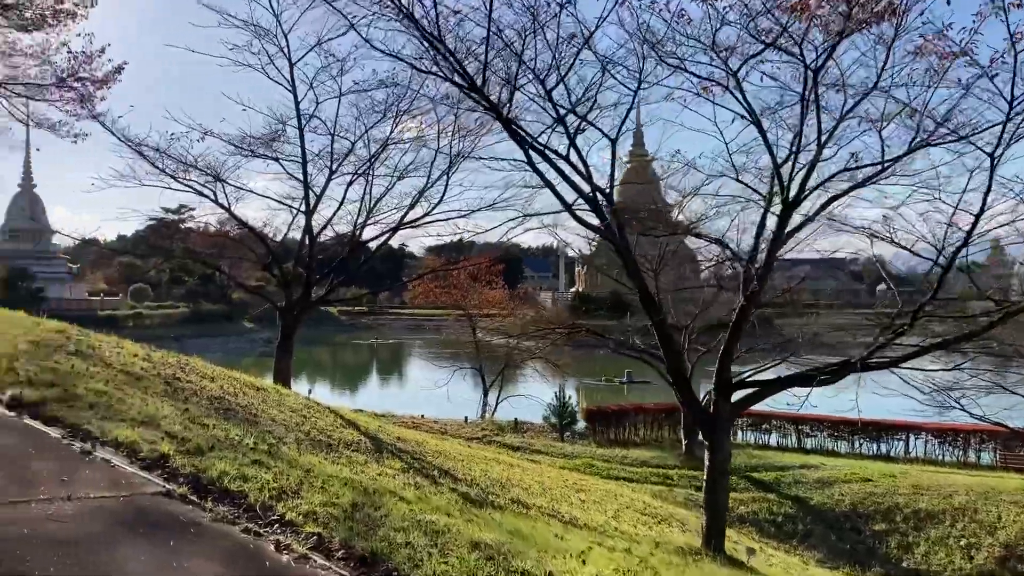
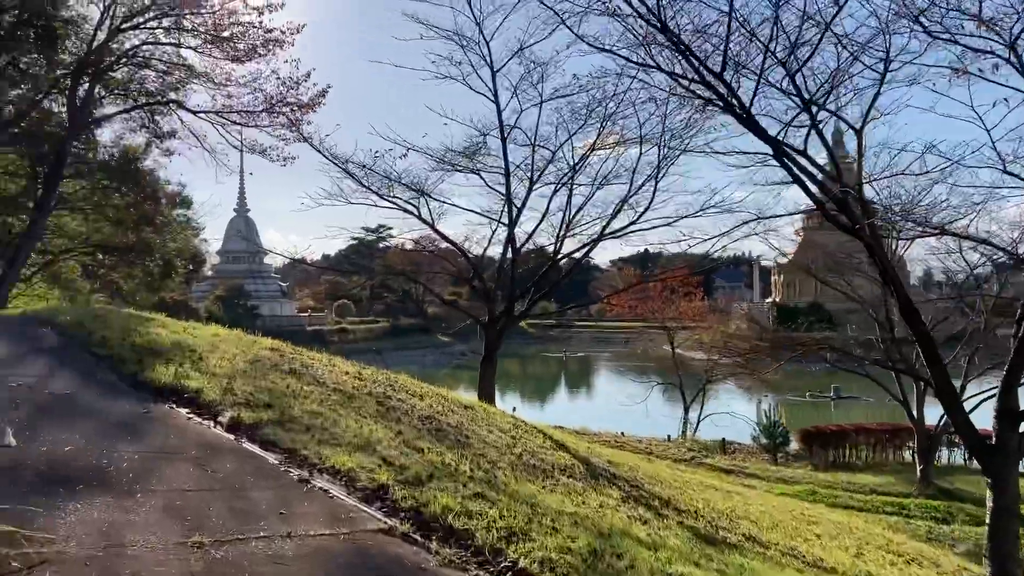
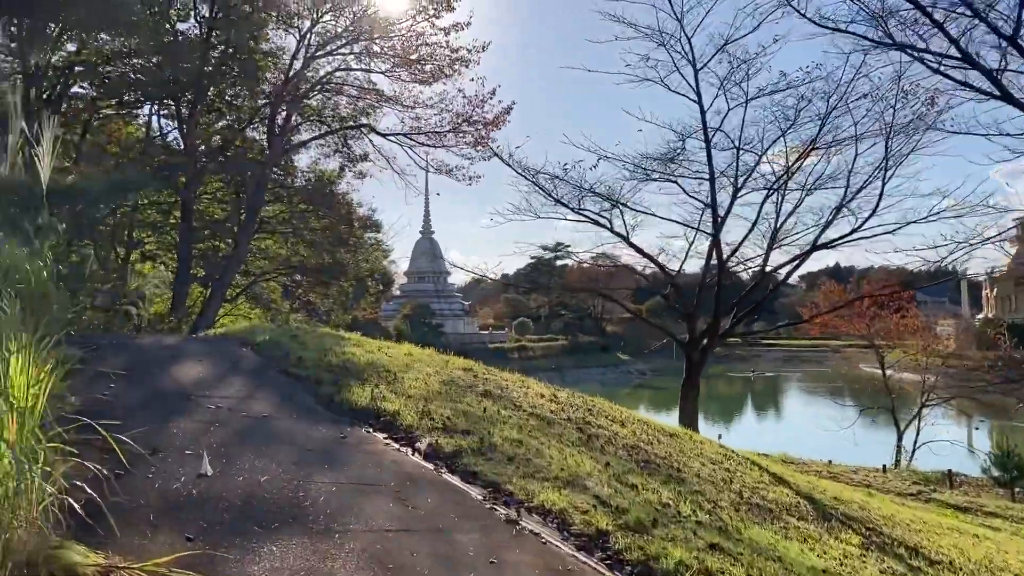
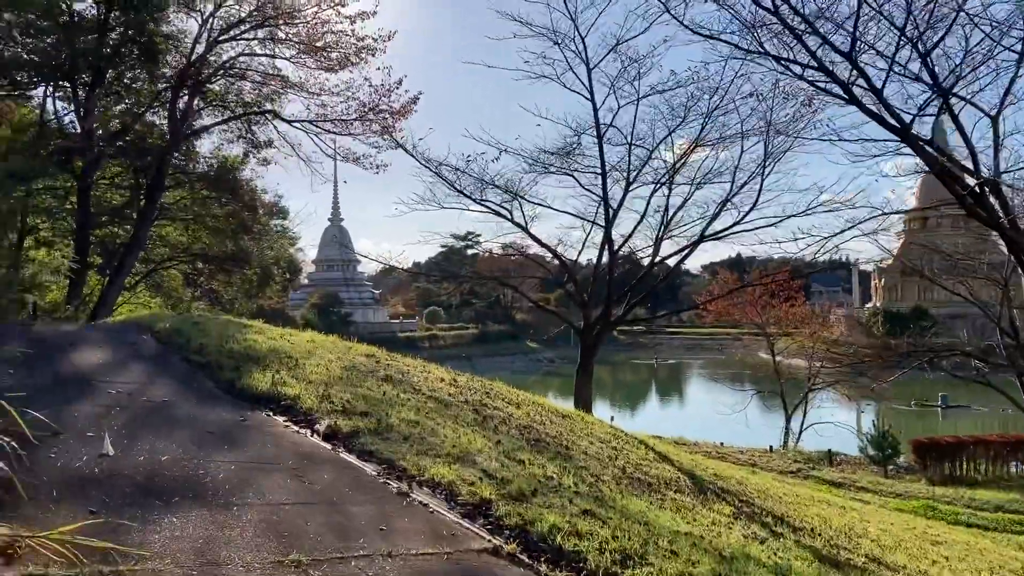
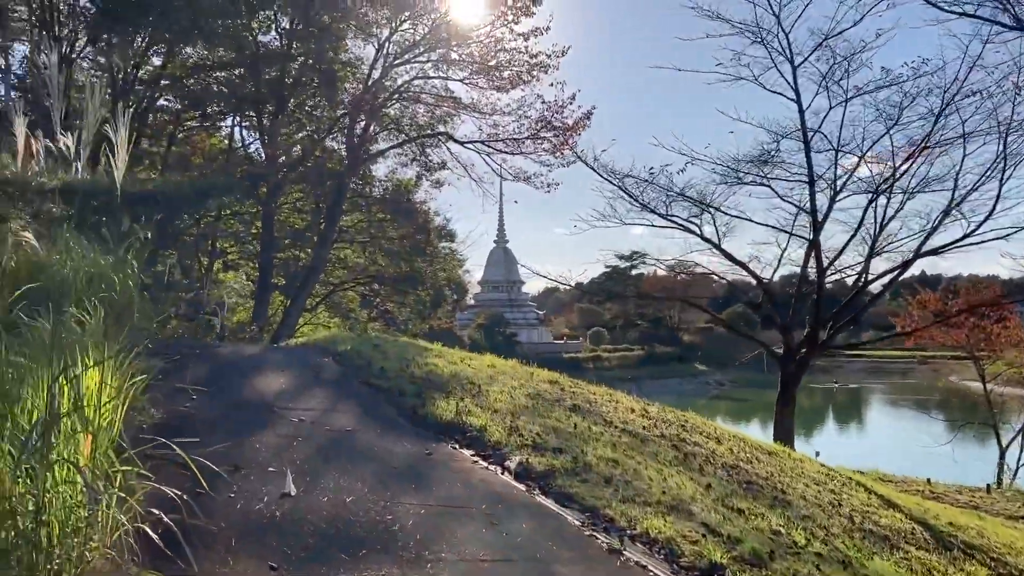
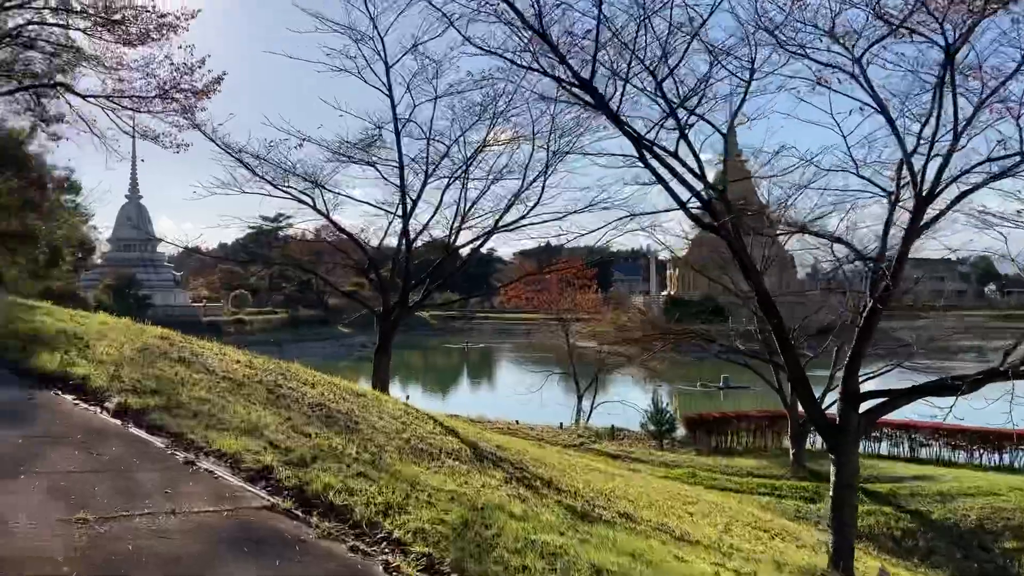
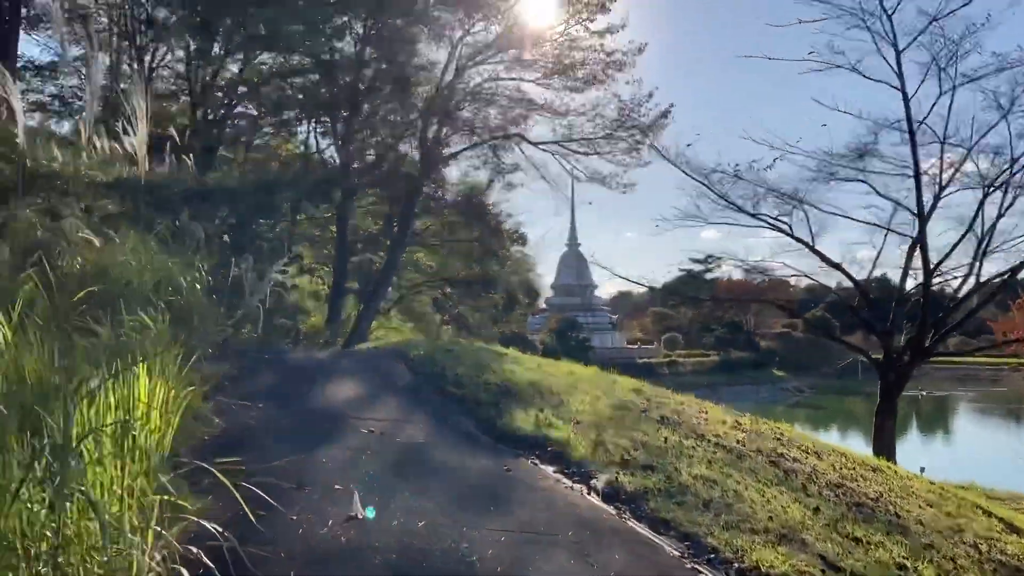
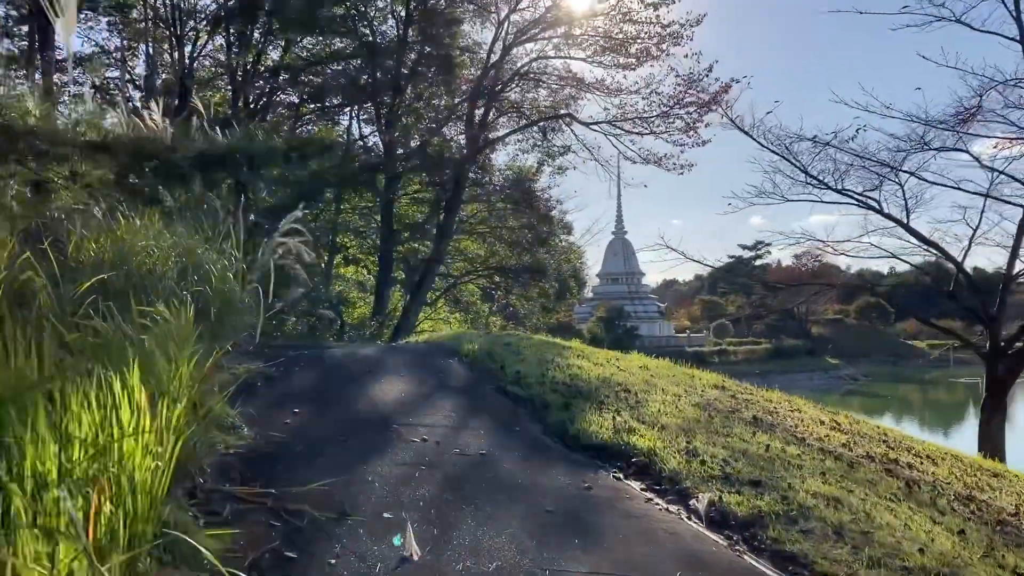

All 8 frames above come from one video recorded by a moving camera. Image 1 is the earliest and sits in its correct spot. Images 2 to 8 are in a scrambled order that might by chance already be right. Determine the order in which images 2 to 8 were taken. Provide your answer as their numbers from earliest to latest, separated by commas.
6, 2, 4, 3, 5, 7, 8
